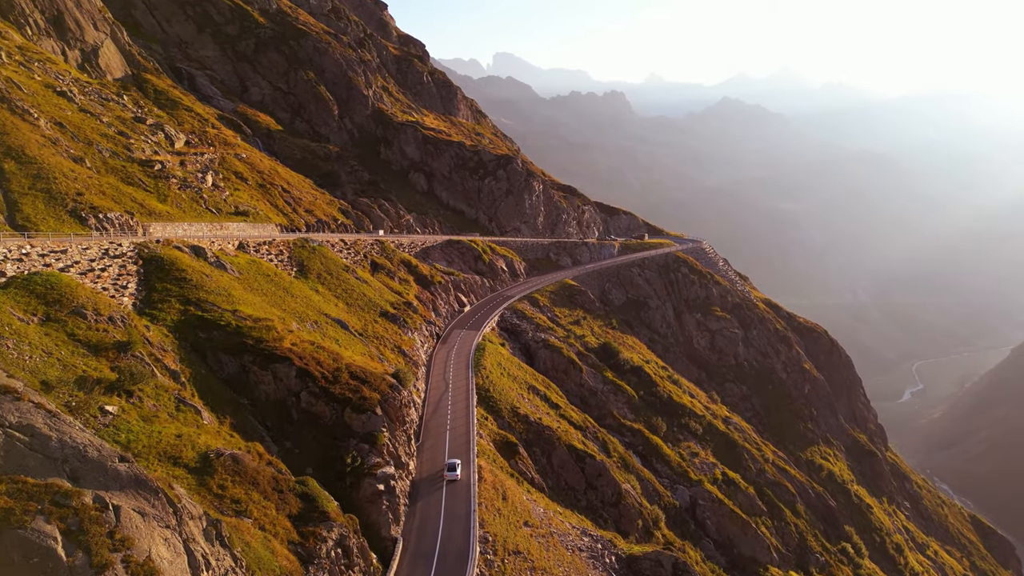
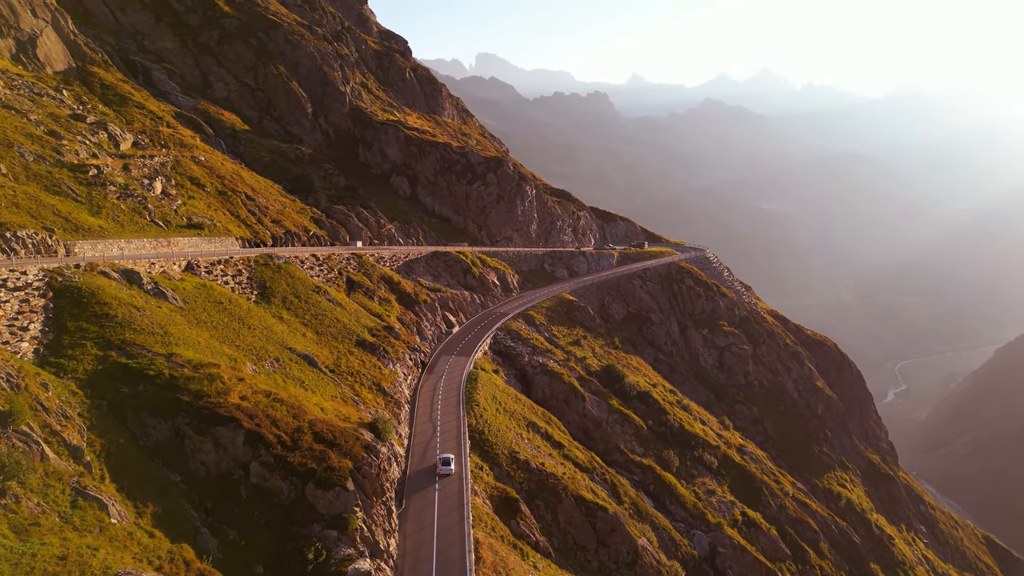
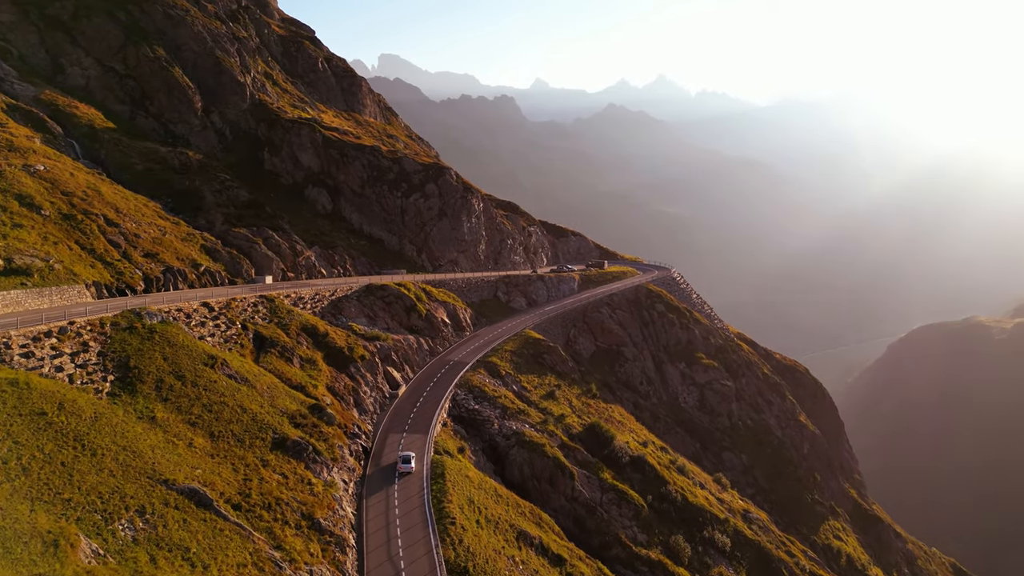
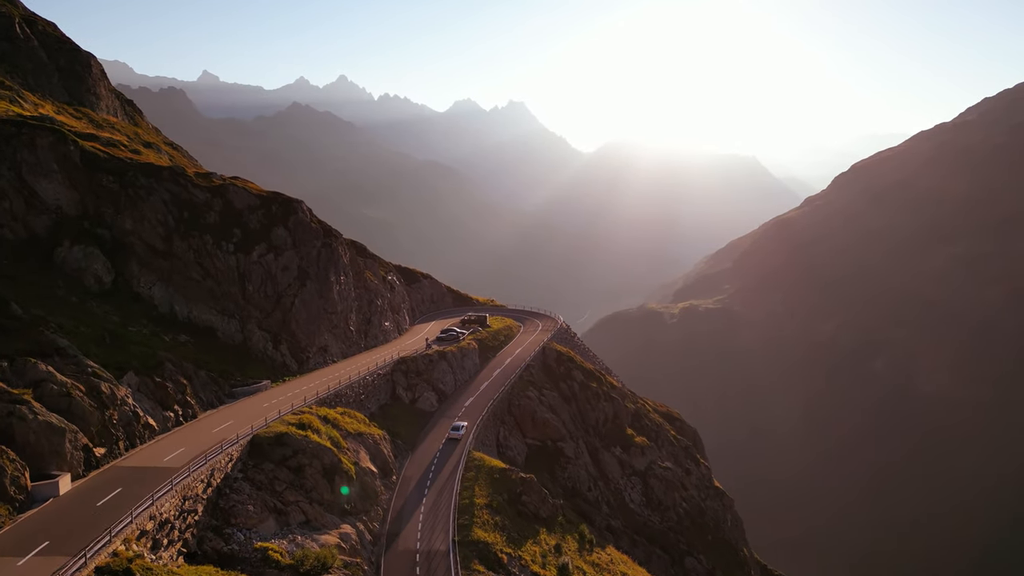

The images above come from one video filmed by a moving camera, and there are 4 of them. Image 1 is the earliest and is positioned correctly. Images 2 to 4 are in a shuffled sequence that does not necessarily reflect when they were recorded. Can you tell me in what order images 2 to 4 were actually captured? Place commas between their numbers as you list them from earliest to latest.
2, 3, 4
